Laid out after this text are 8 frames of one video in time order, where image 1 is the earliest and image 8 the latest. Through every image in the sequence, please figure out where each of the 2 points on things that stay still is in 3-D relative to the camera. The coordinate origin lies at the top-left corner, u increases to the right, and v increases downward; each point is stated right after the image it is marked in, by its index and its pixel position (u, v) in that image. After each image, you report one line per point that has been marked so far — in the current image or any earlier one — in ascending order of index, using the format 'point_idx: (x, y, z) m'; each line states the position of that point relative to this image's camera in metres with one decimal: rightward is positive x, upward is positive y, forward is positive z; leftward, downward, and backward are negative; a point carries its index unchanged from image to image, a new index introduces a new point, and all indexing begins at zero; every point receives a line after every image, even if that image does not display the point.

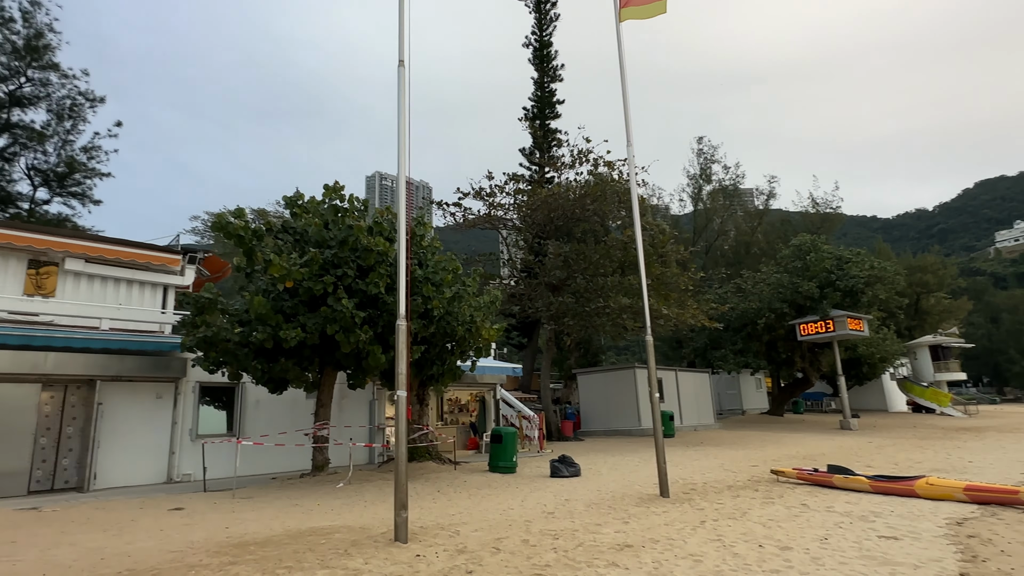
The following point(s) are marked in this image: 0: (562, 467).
0: (+1.1, -4.1, +13.3) m
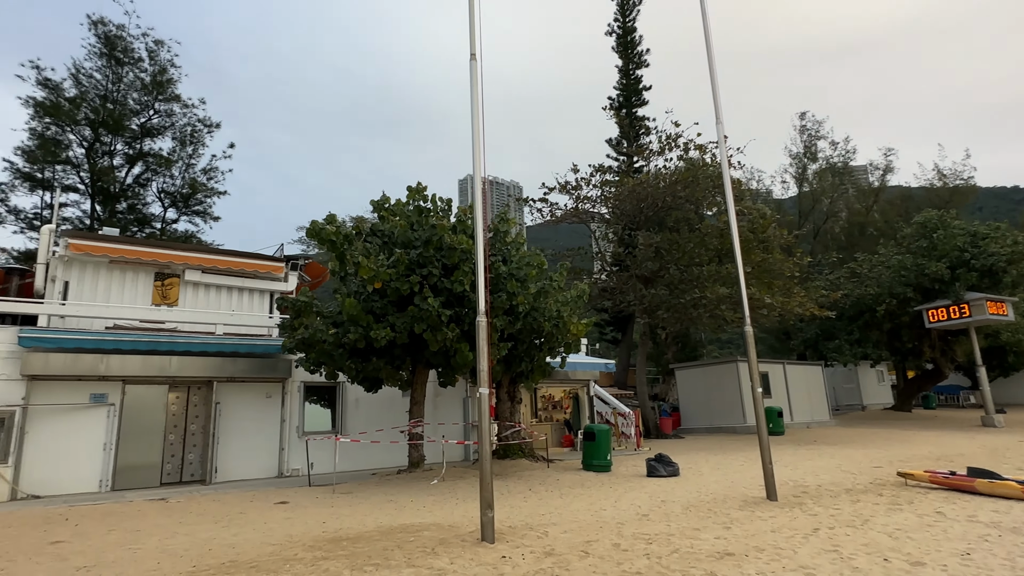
0: (+3.2, -3.9, +12.7) m
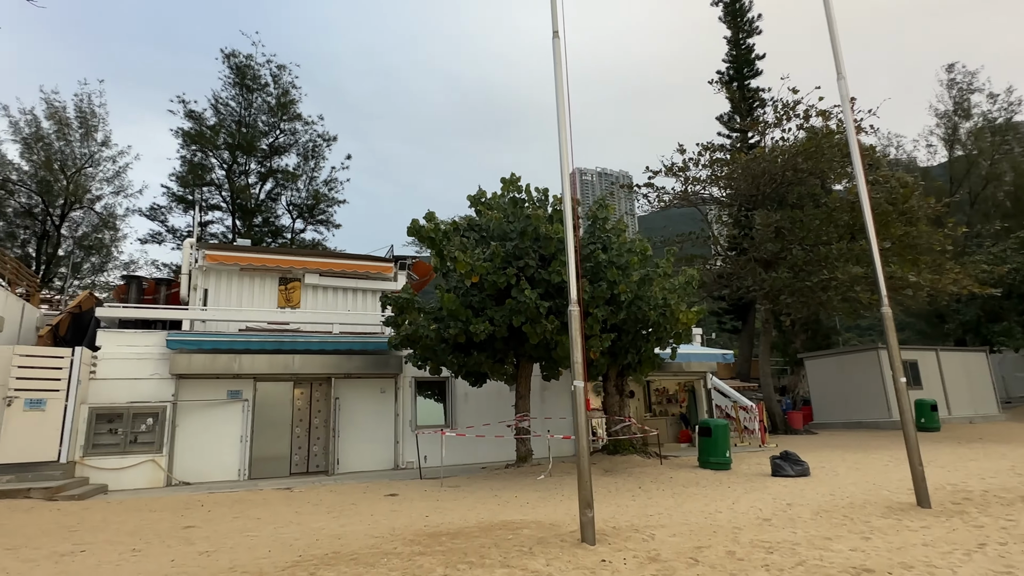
0: (+5.4, -3.5, +11.5) m
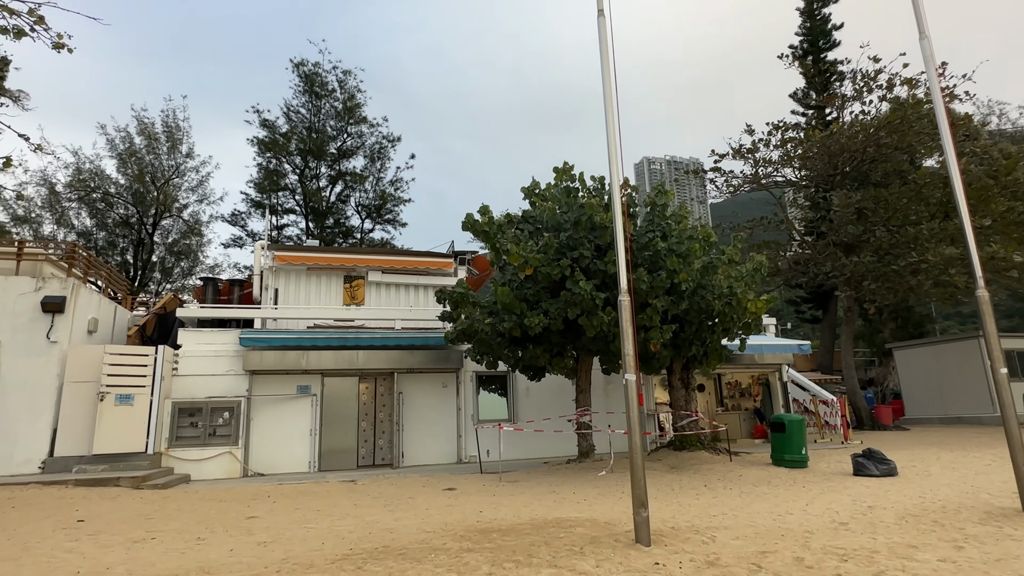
0: (+6.5, -3.2, +10.7) m
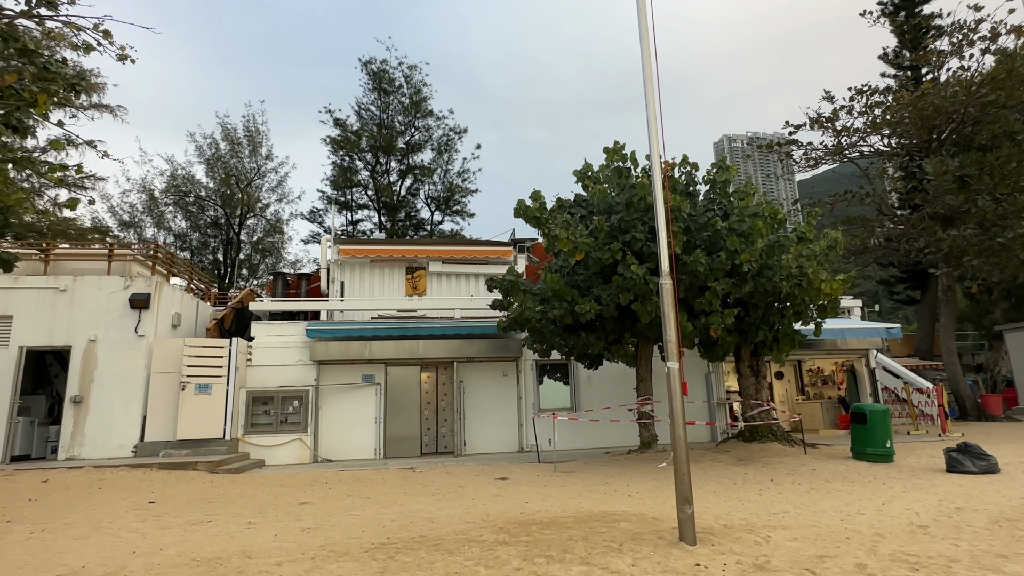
0: (+7.4, -2.8, +9.6) m
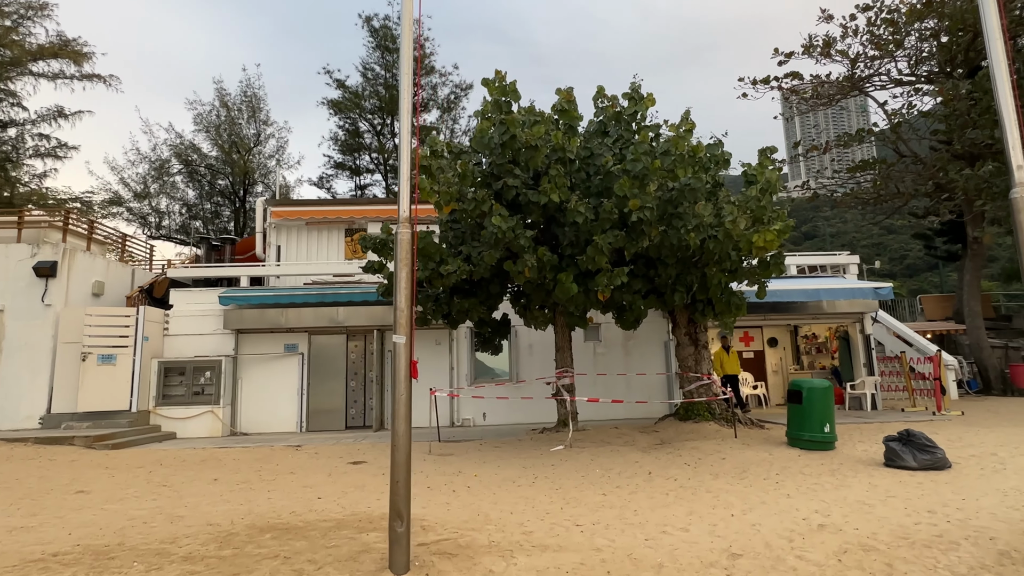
0: (+5.1, -2.1, +7.6) m
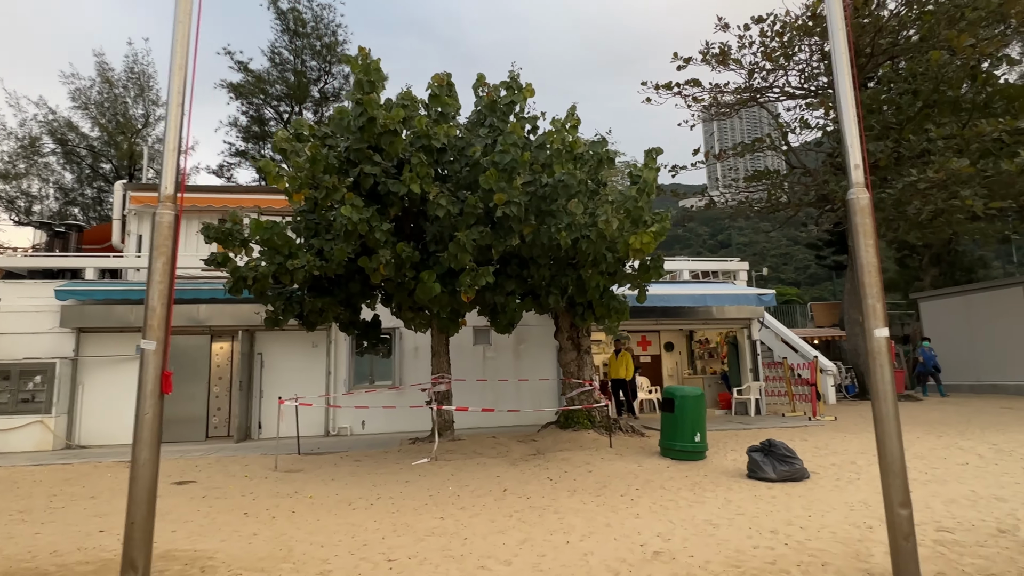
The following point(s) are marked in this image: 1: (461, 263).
0: (+3.2, -2.2, +7.4) m
1: (-0.6, +0.3, +8.0) m
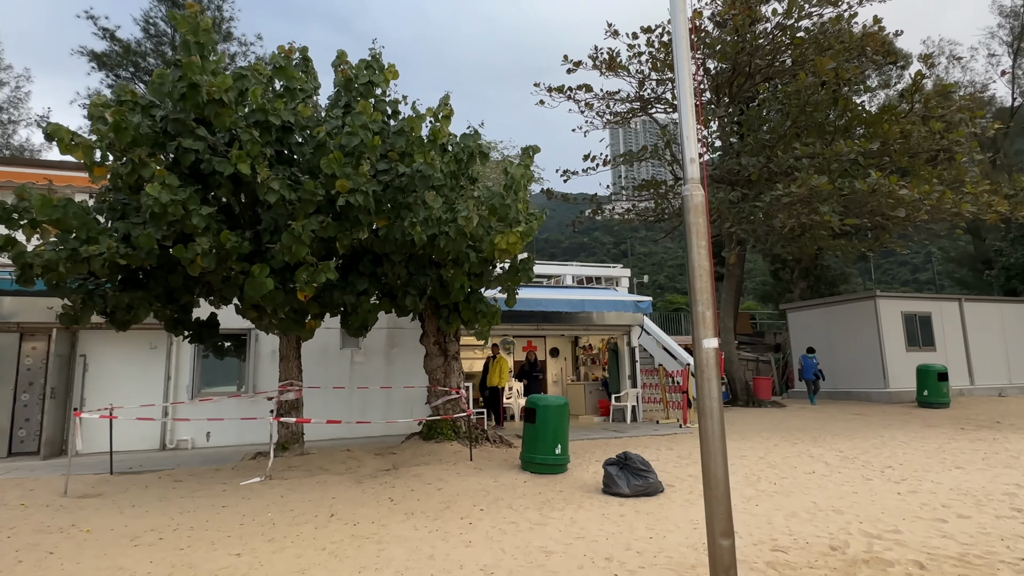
0: (+1.3, -2.3, +7.1) m
1: (-2.5, +0.4, +7.0) m
